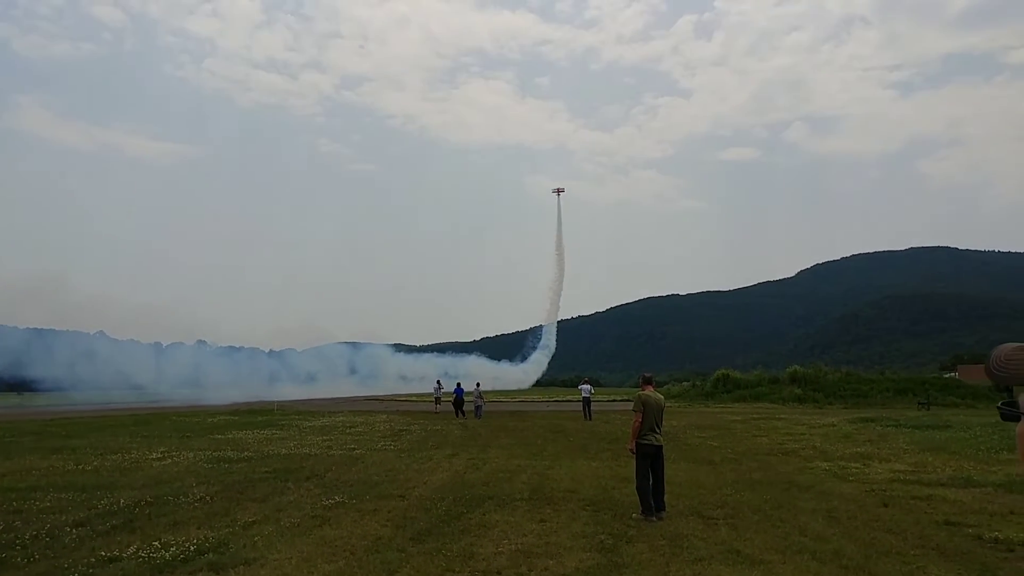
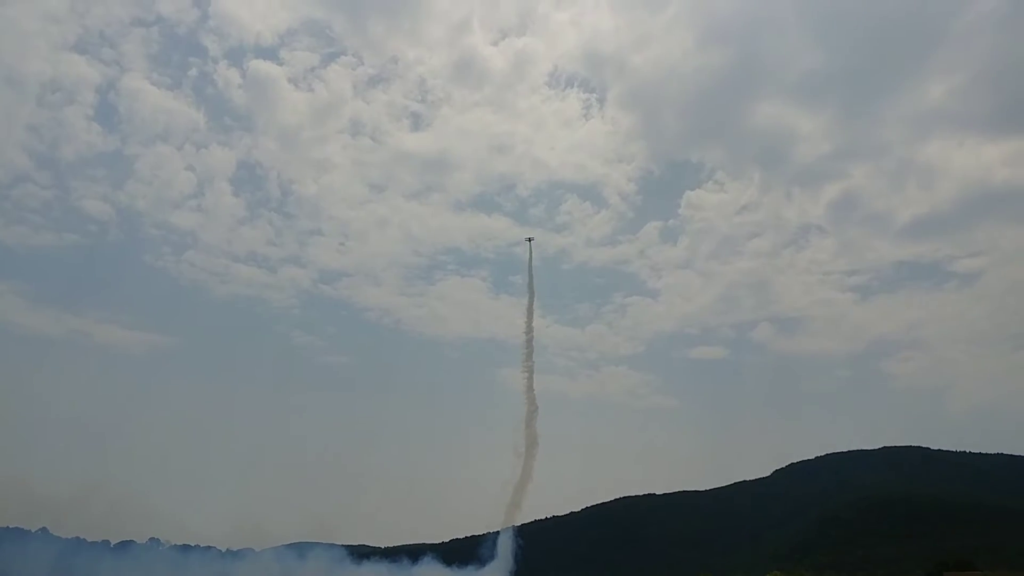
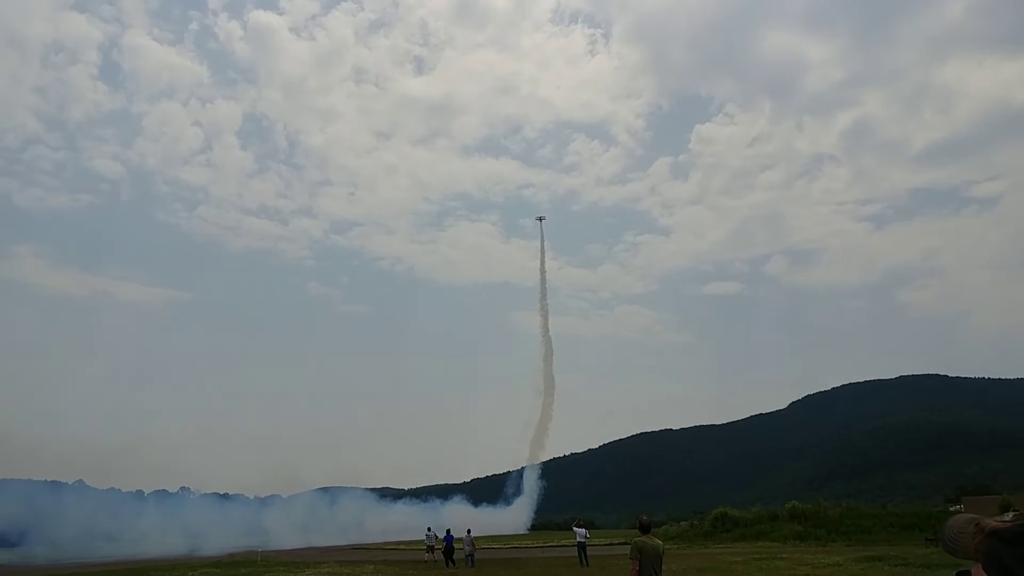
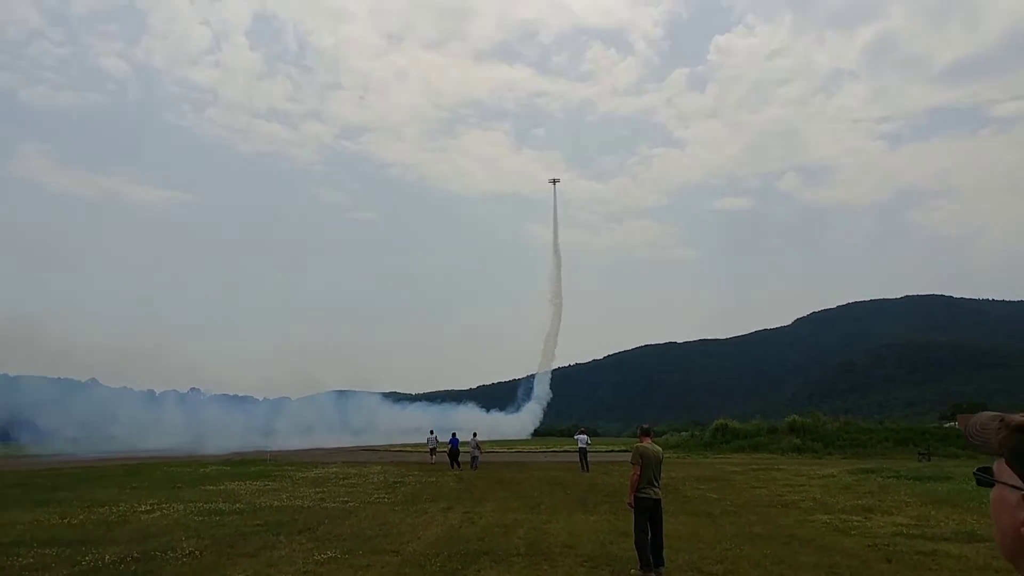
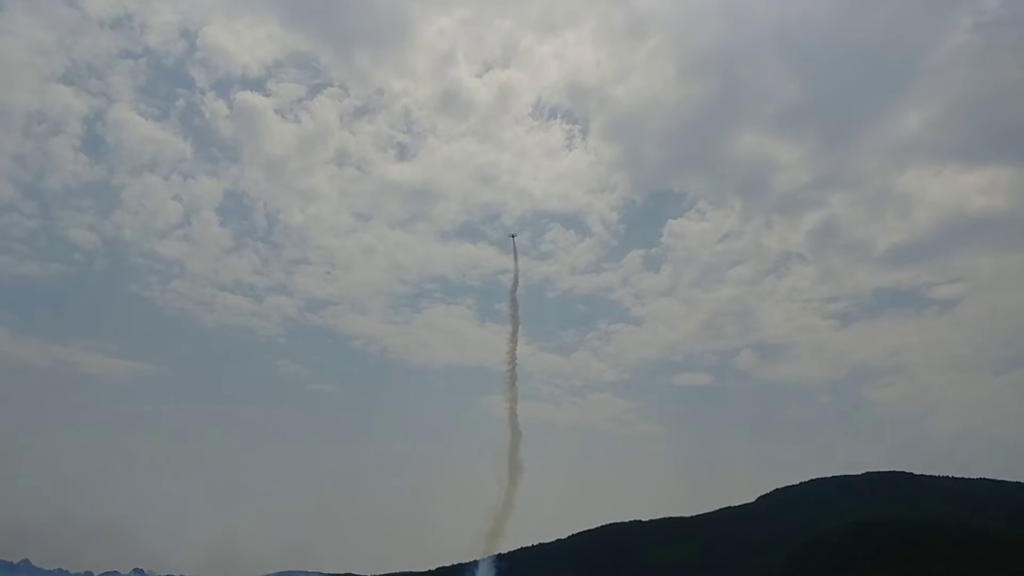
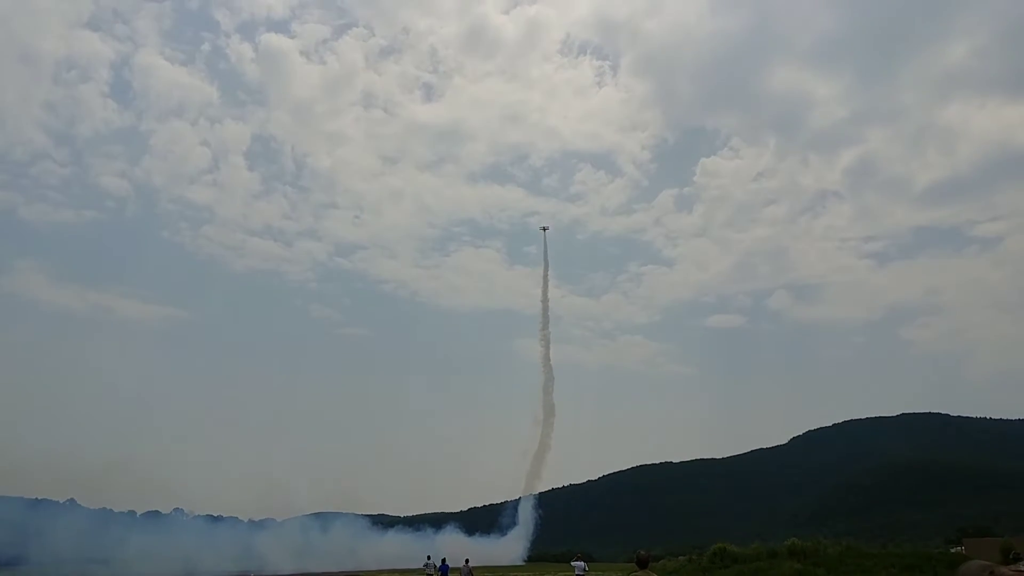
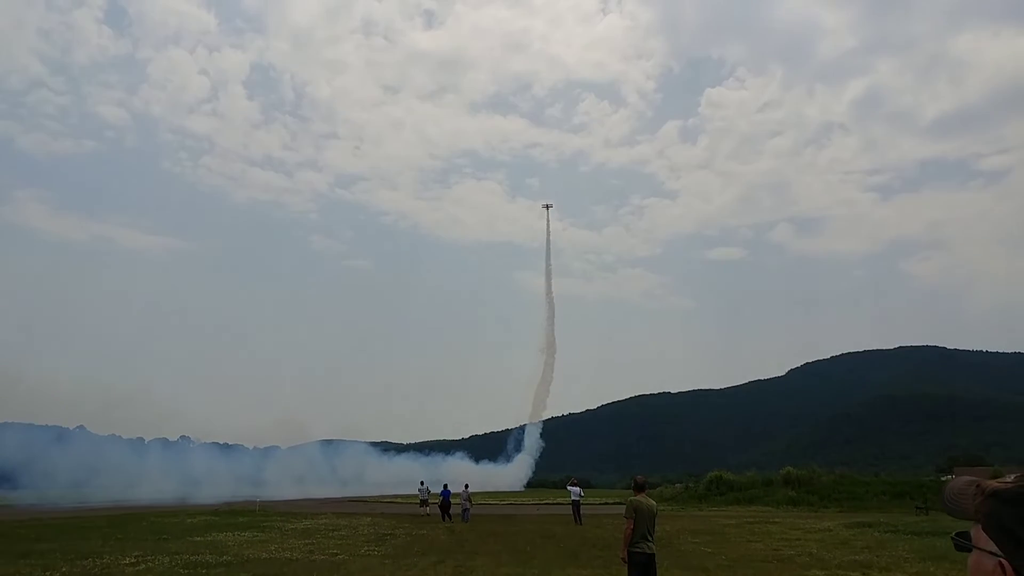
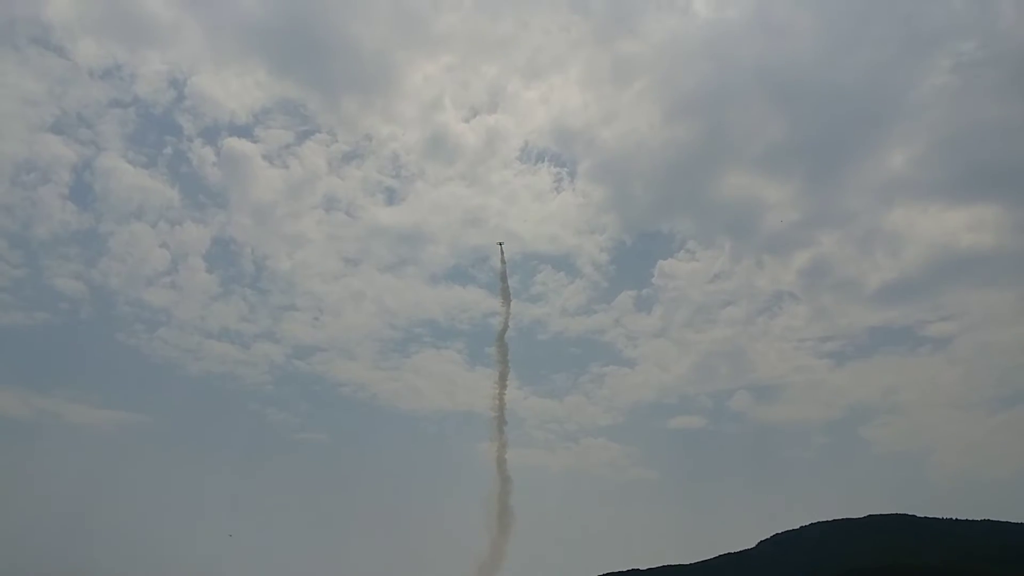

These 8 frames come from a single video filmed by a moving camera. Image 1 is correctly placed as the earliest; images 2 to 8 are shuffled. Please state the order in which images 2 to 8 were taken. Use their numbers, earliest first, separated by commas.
4, 7, 3, 6, 2, 5, 8
